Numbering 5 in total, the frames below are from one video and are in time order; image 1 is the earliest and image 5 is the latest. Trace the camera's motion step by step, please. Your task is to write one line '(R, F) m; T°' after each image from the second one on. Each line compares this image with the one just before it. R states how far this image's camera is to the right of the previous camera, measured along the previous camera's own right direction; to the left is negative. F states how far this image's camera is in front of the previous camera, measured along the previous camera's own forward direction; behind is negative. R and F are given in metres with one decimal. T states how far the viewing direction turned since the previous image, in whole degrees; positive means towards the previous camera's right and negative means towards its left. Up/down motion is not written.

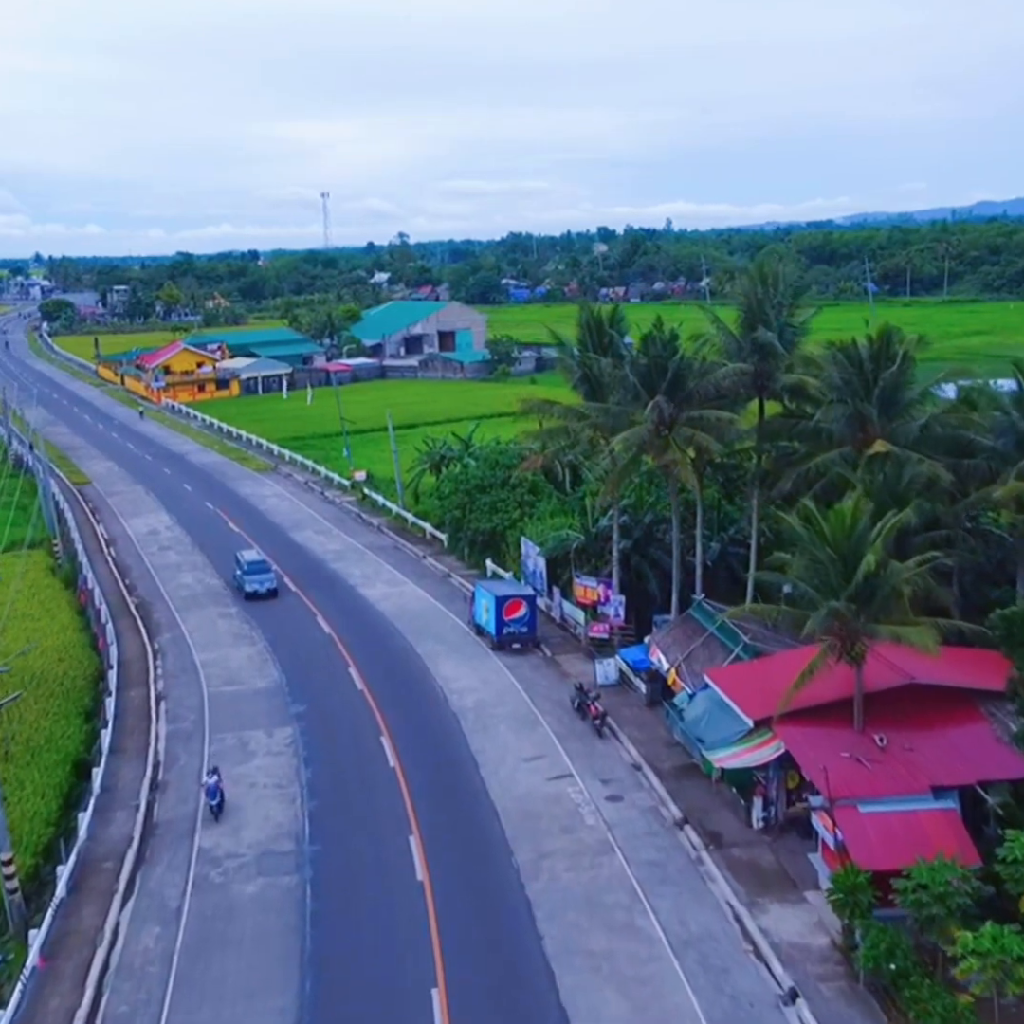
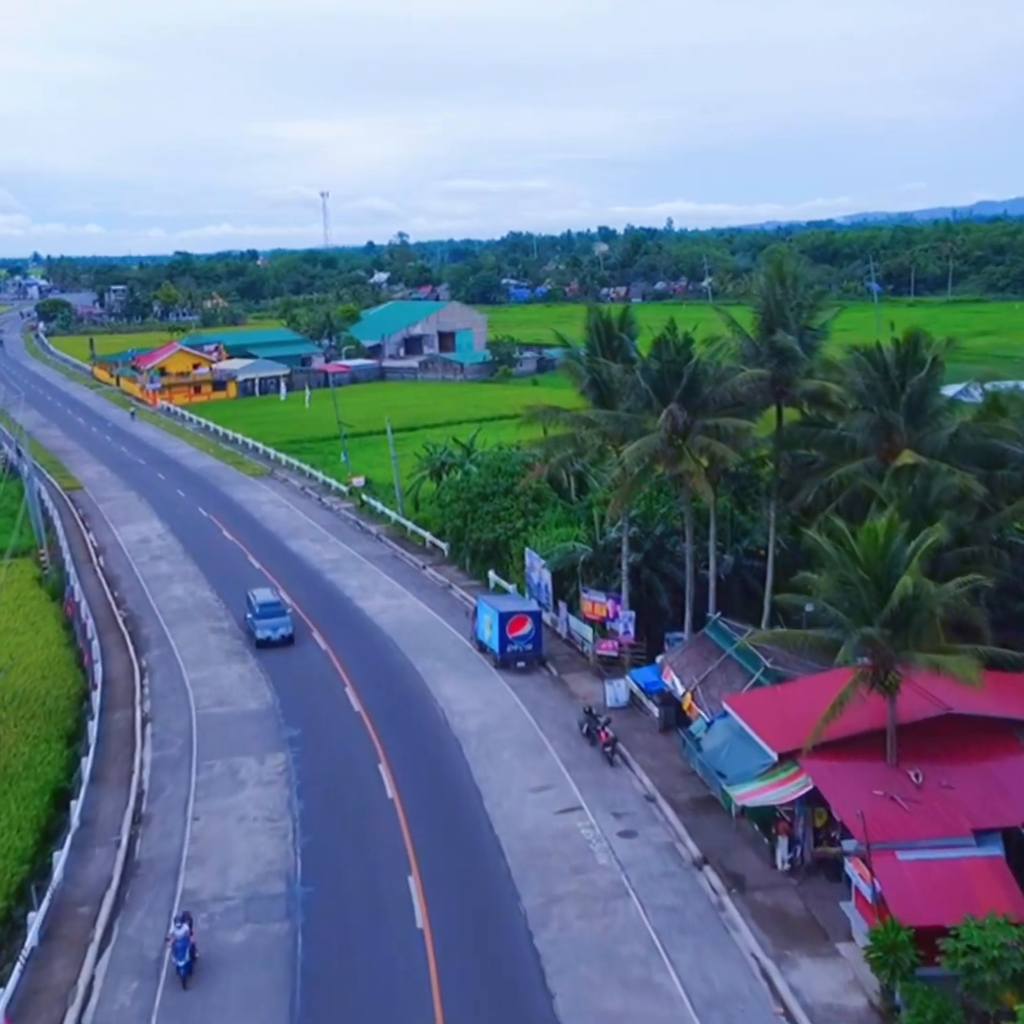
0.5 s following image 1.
(-0.1, +1.7) m; 0°
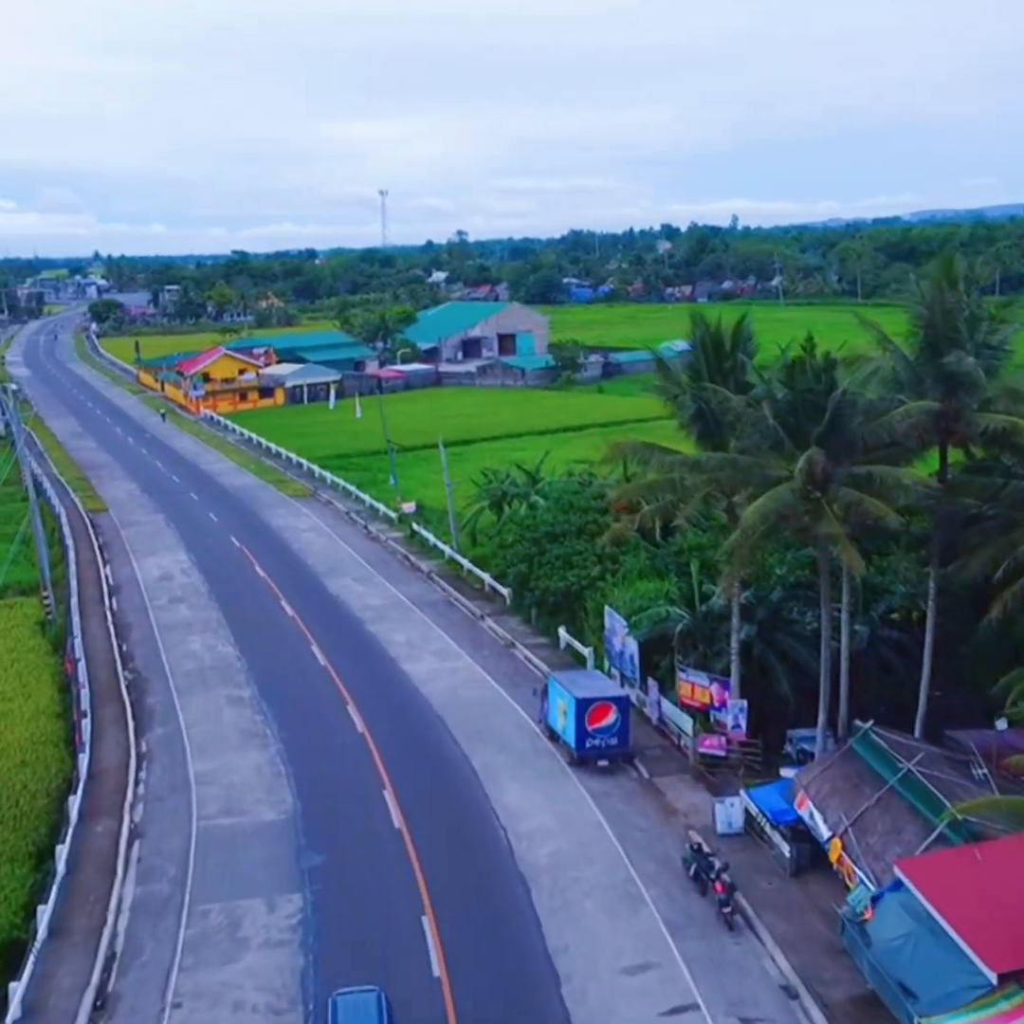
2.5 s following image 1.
(-0.6, +7.0) m; -3°
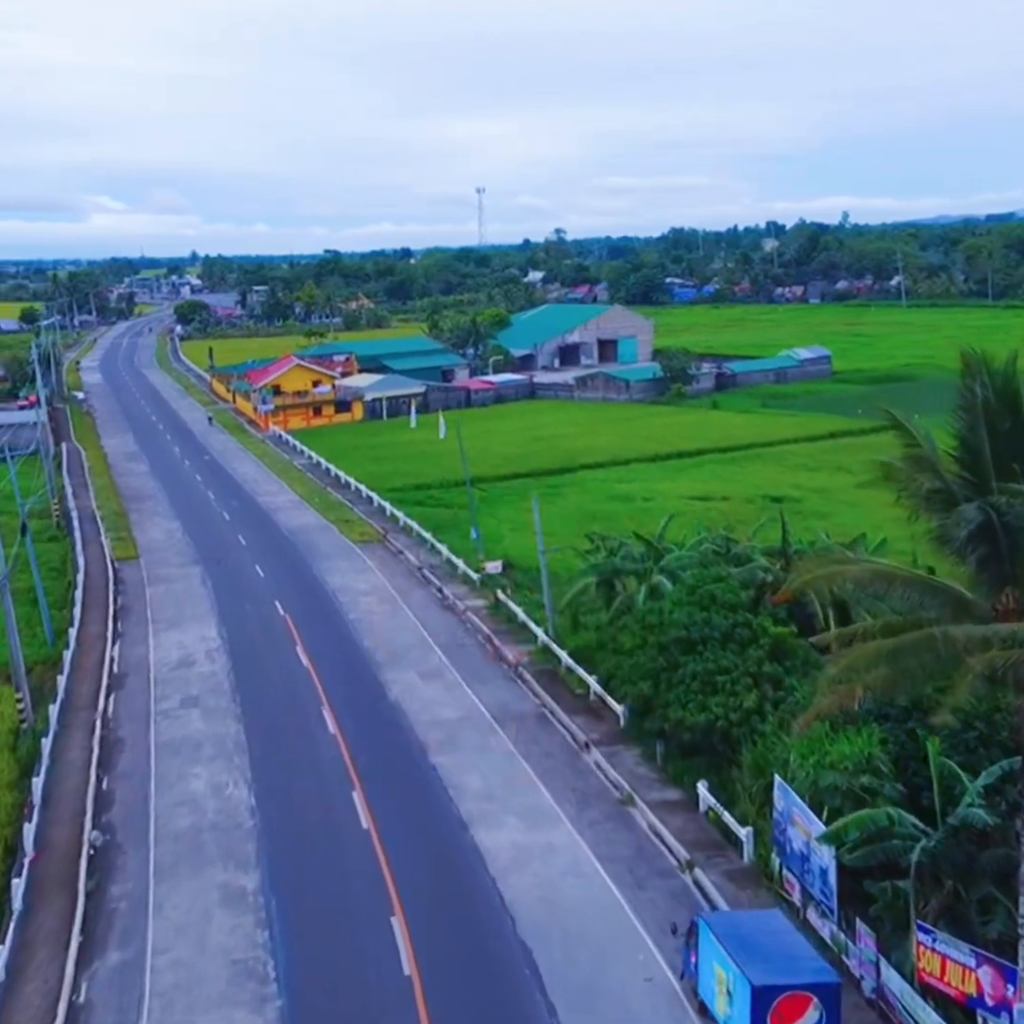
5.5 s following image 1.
(-0.7, +10.9) m; -4°
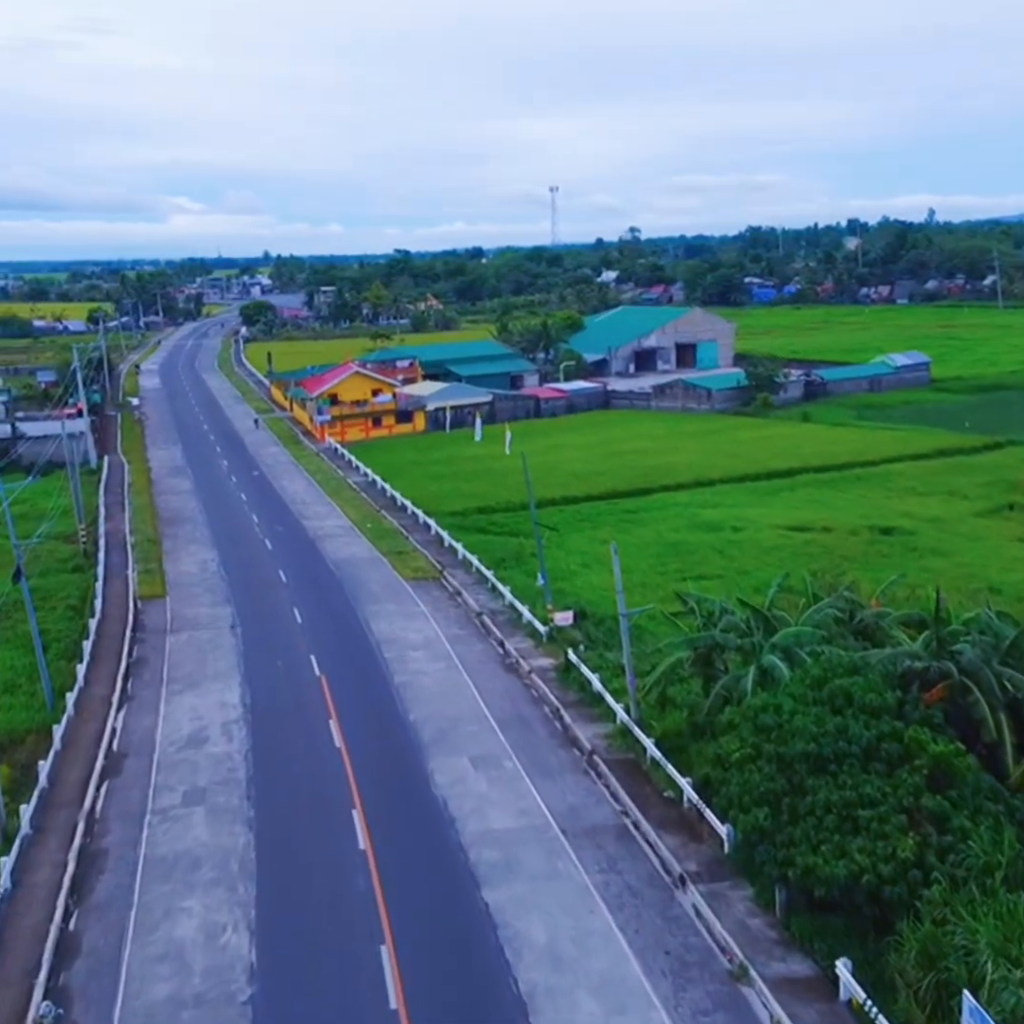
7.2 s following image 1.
(-0.2, +6.5) m; -3°
